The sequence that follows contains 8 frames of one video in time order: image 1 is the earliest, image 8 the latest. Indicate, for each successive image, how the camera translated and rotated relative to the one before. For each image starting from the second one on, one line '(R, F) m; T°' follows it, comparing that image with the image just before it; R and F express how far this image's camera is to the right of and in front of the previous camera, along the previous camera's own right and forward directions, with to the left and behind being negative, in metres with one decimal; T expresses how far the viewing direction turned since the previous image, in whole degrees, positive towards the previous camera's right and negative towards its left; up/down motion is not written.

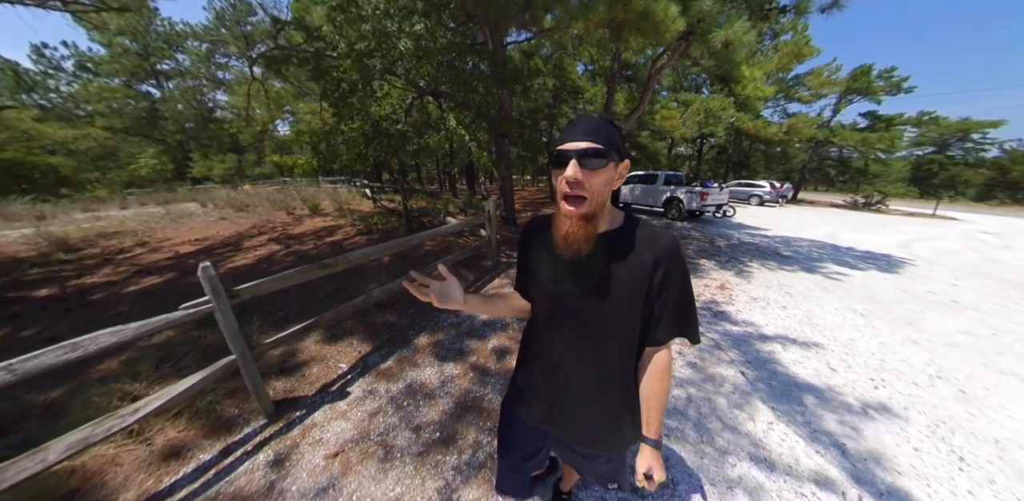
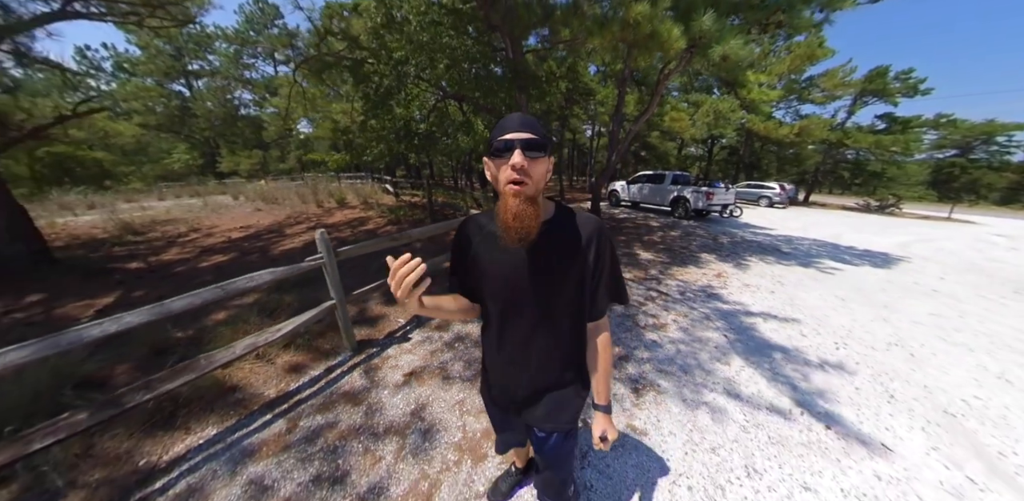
(-0.2, -0.6) m; -1°
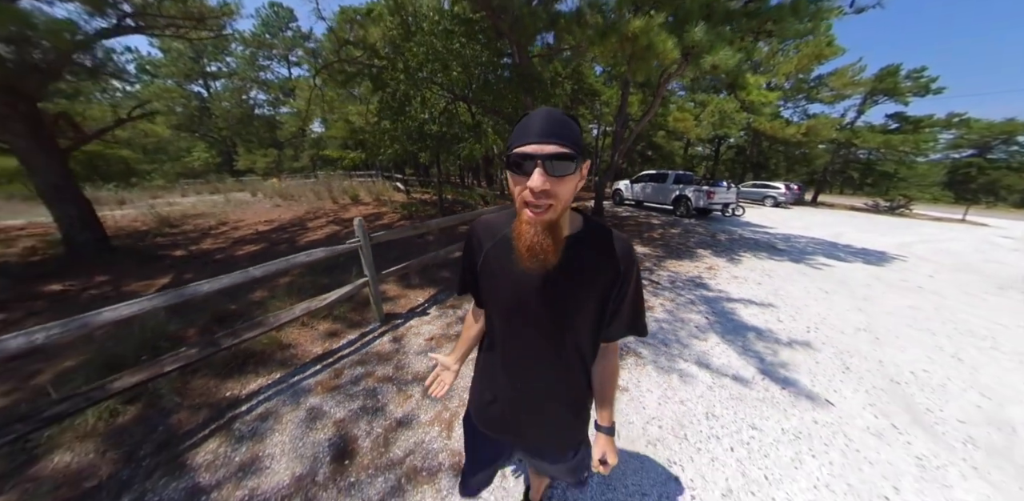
(0.0, -0.4) m; -1°
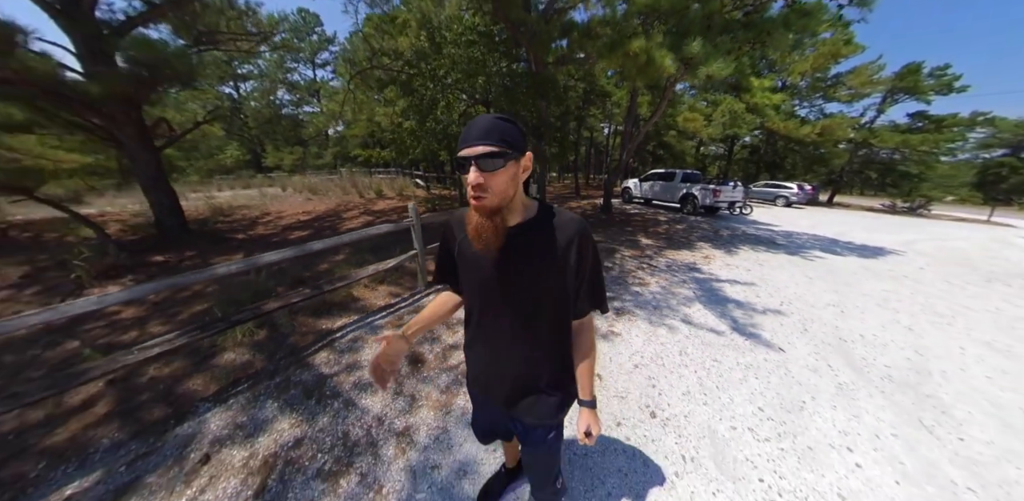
(-0.1, -0.7) m; -2°
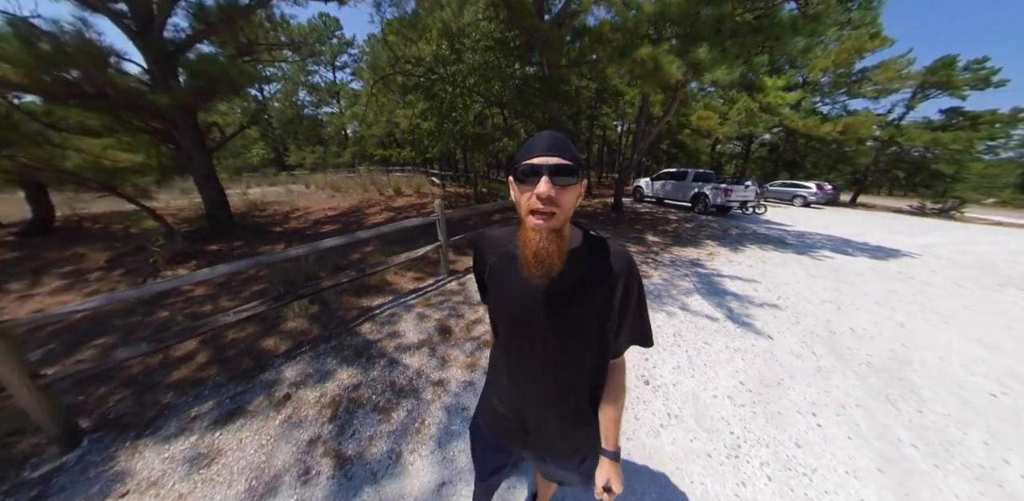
(0.0, -0.4) m; -2°
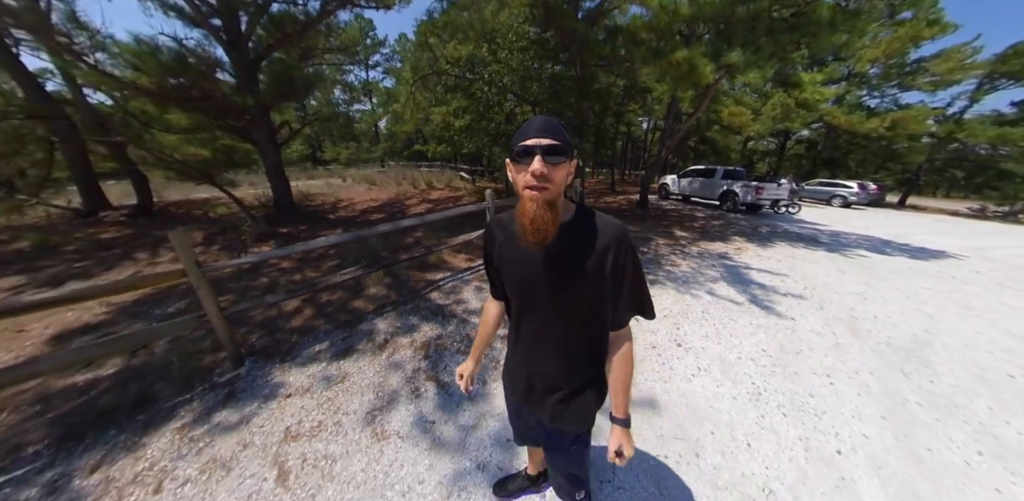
(-0.3, -0.5) m; -4°
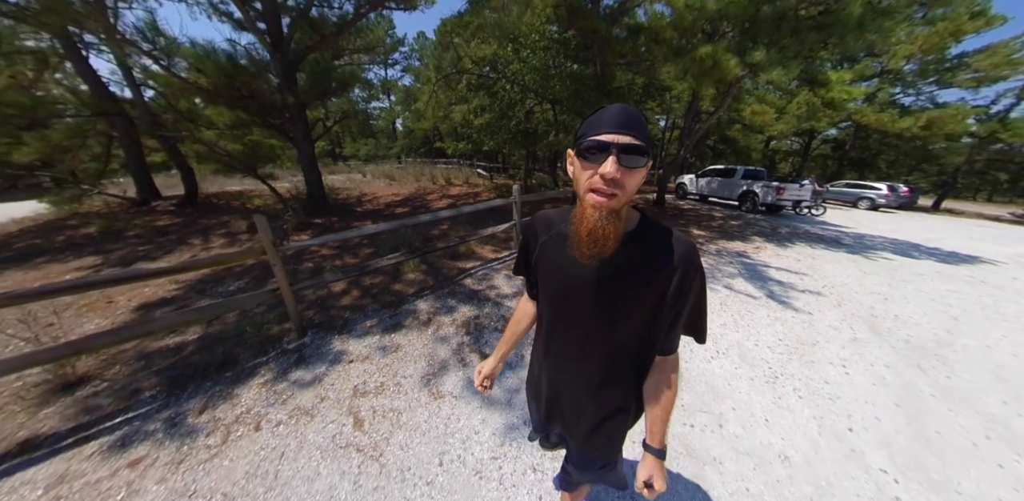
(-0.2, -0.2) m; -2°
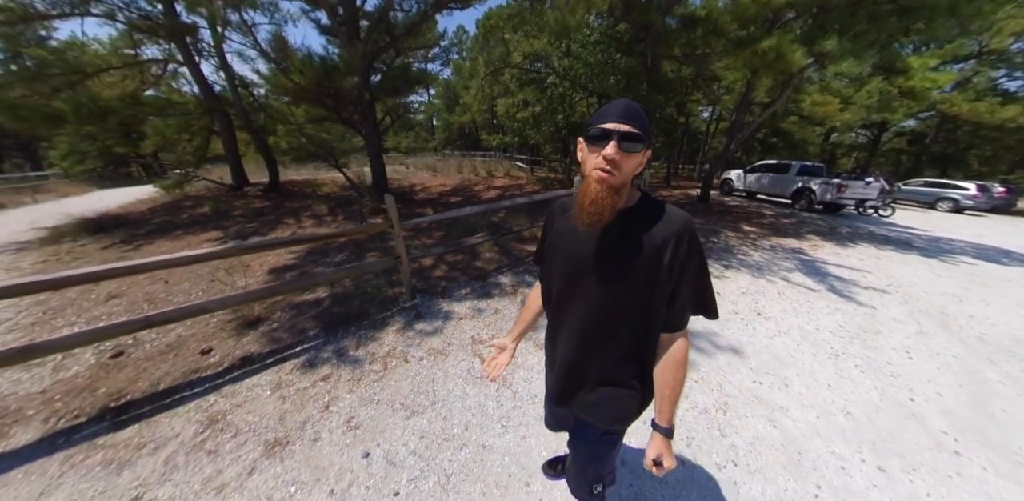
(-0.6, -0.4) m; -5°
